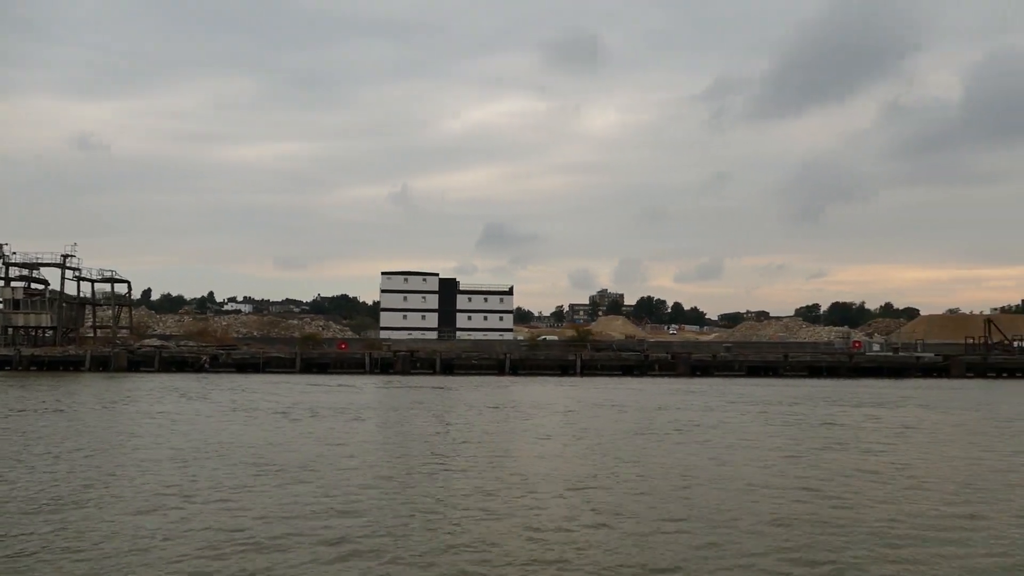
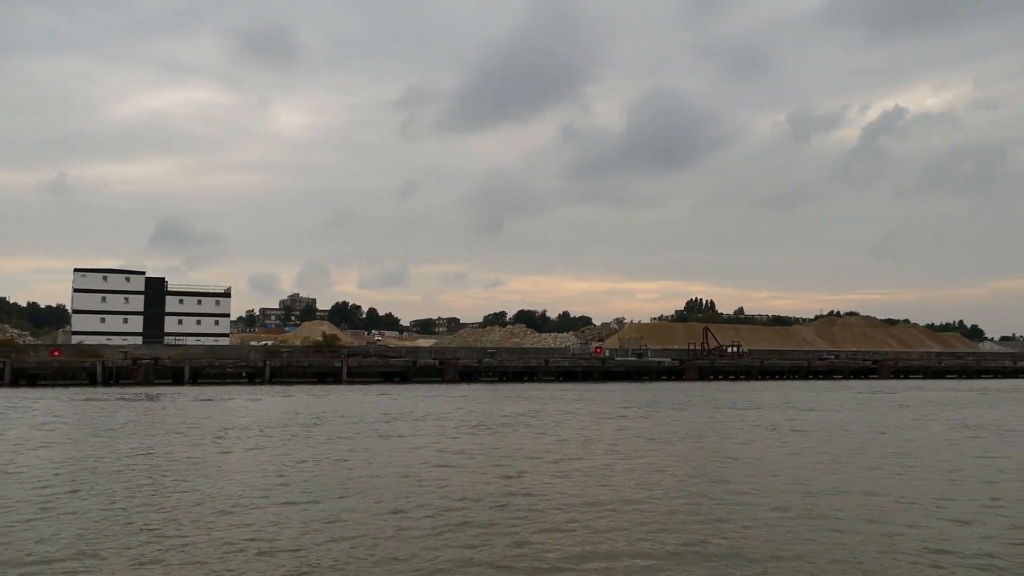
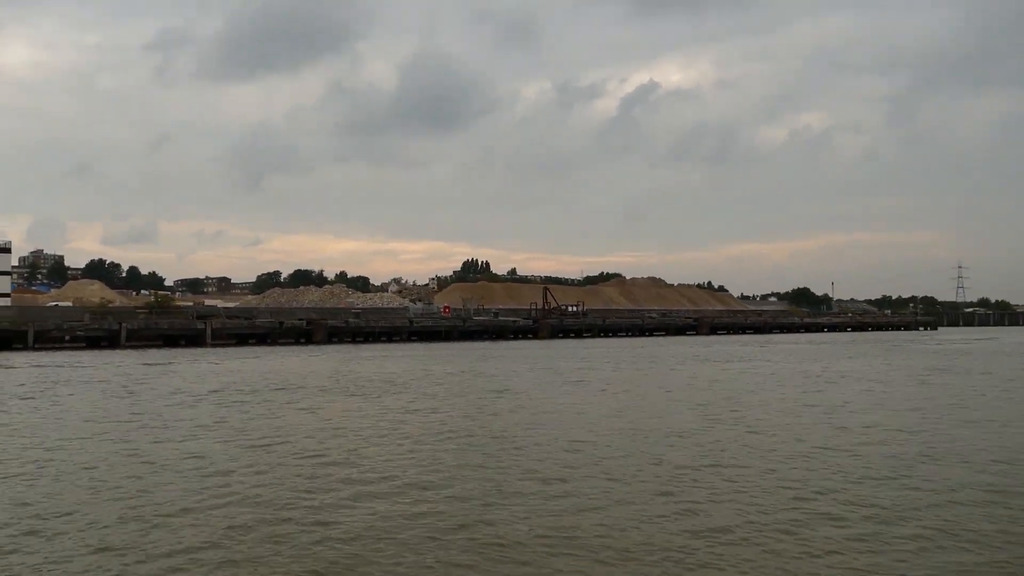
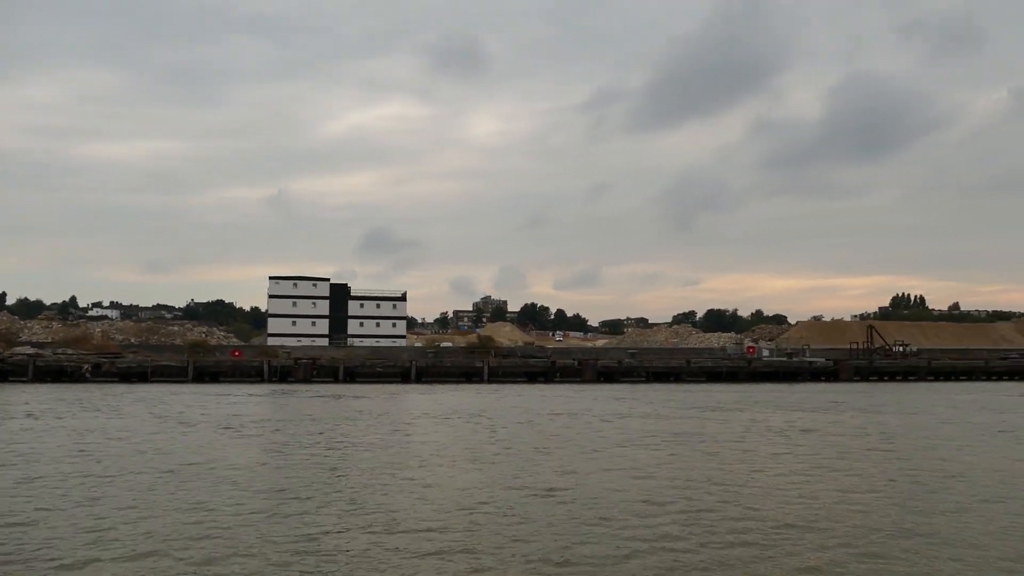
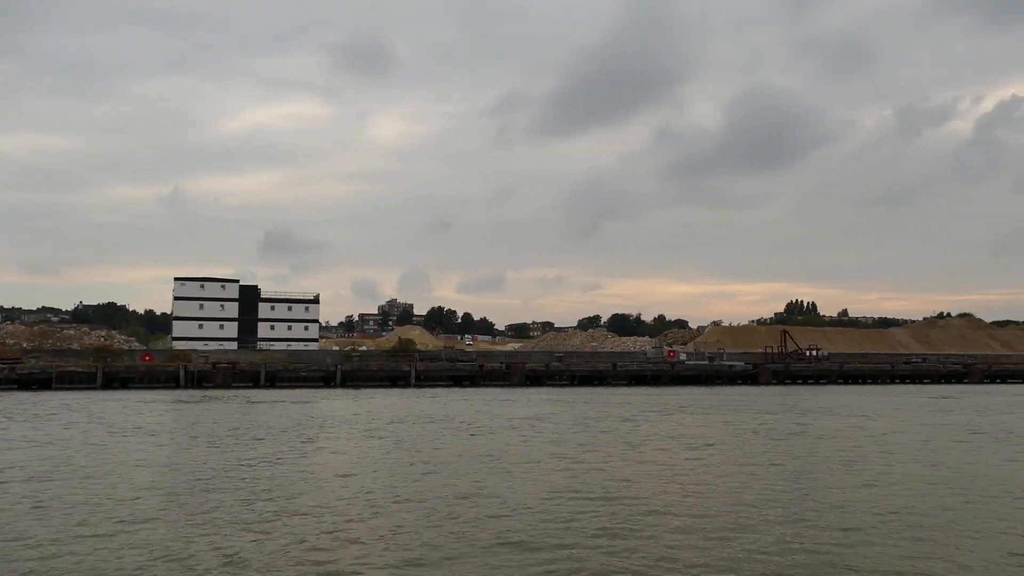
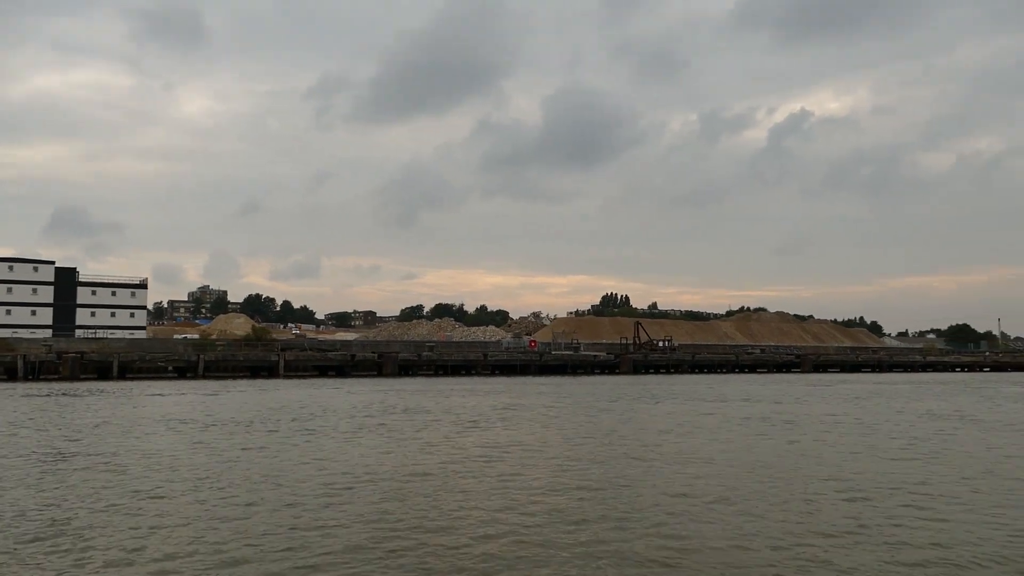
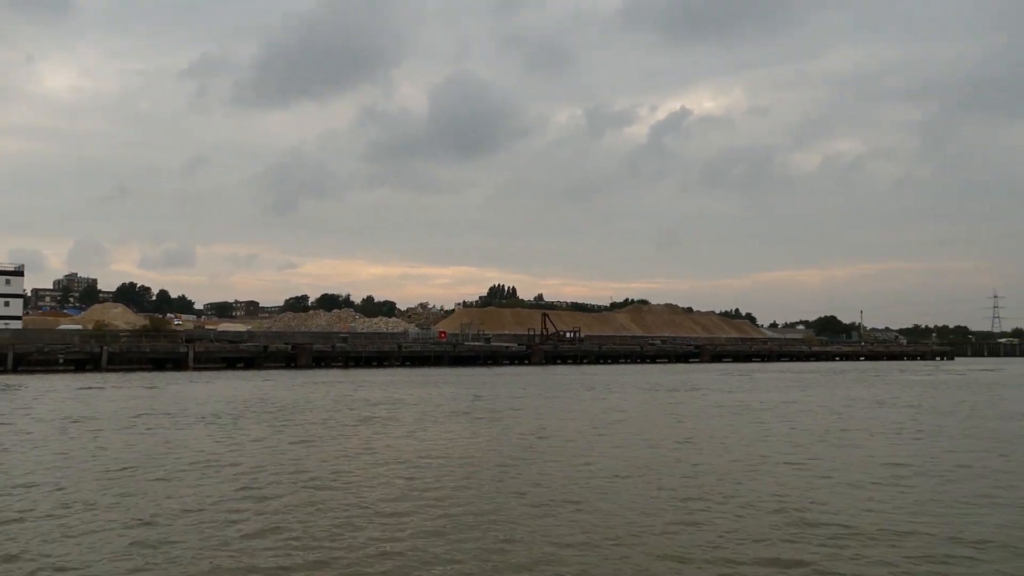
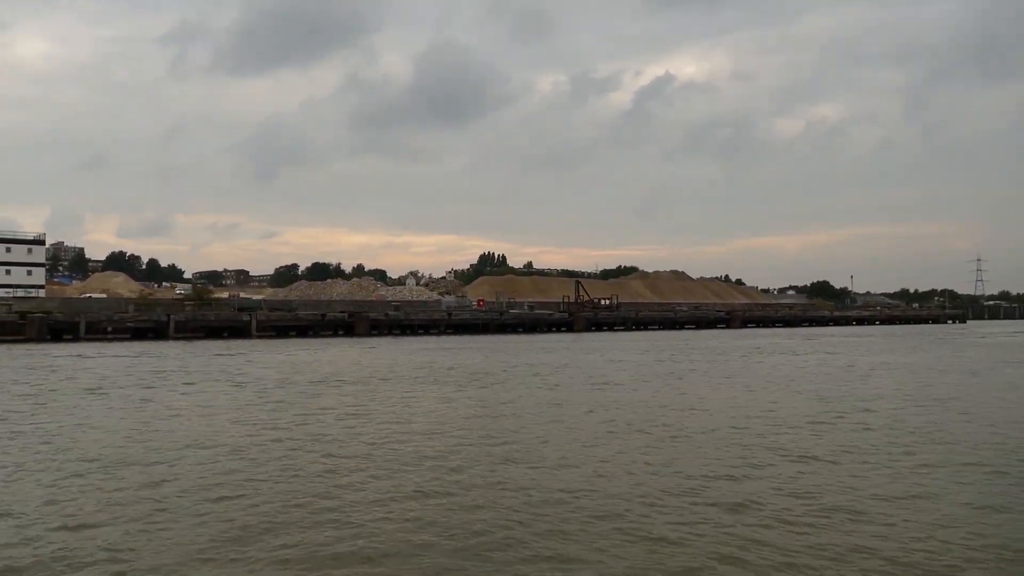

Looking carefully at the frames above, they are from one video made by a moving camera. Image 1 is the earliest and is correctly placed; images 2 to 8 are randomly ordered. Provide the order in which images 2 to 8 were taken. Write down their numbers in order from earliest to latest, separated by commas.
4, 5, 2, 6, 7, 3, 8
